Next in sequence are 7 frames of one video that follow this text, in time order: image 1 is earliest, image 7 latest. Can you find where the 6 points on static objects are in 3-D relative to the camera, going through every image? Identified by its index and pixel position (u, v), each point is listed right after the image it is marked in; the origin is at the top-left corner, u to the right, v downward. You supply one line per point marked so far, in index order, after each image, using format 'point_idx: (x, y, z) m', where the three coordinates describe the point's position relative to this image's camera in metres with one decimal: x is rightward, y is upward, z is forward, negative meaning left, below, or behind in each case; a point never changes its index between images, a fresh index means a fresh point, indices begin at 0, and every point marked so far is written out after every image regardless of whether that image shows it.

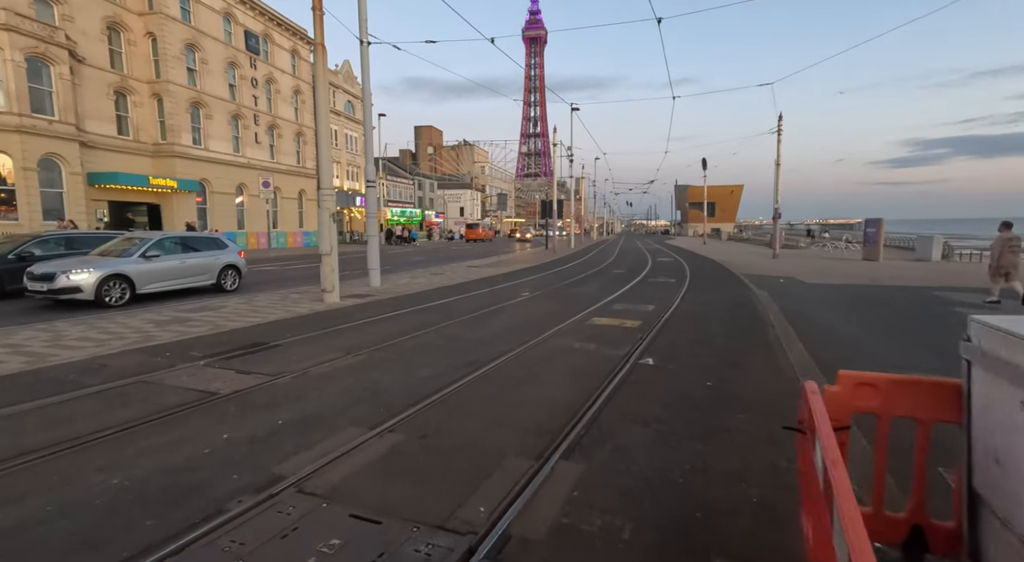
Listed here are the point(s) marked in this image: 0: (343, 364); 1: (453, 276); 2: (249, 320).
0: (-2.1, -1.0, +7.0) m
1: (-2.0, +0.1, +19.5) m
2: (-4.8, -0.7, +10.3) m
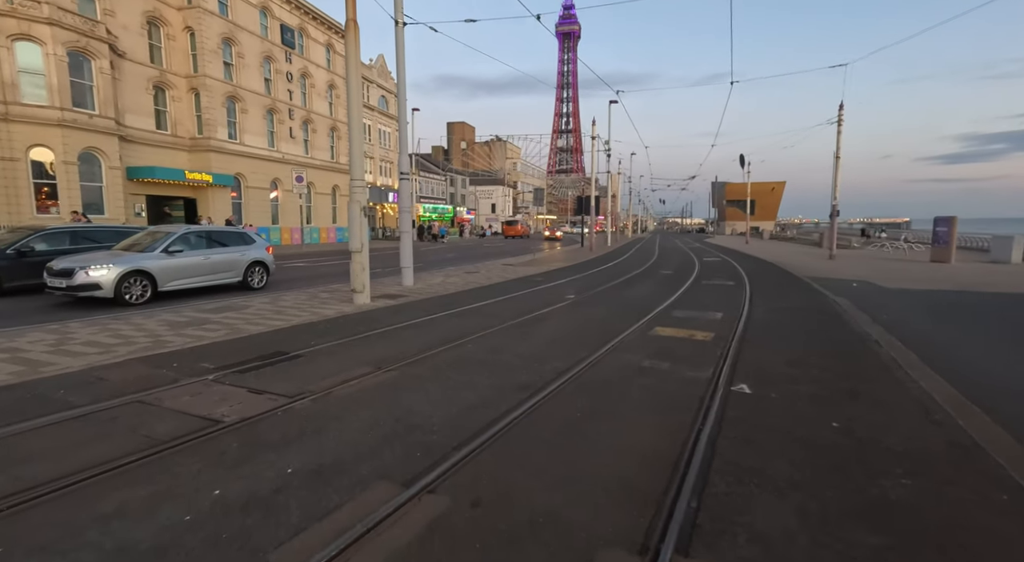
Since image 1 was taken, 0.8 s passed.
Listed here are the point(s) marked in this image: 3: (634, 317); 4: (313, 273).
0: (-1.5, -1.1, +5.9) m
1: (-0.7, +0.2, +18.4) m
2: (-3.9, -0.7, +9.3) m
3: (+2.2, -0.7, +10.1) m
4: (-6.6, +0.2, +18.4) m
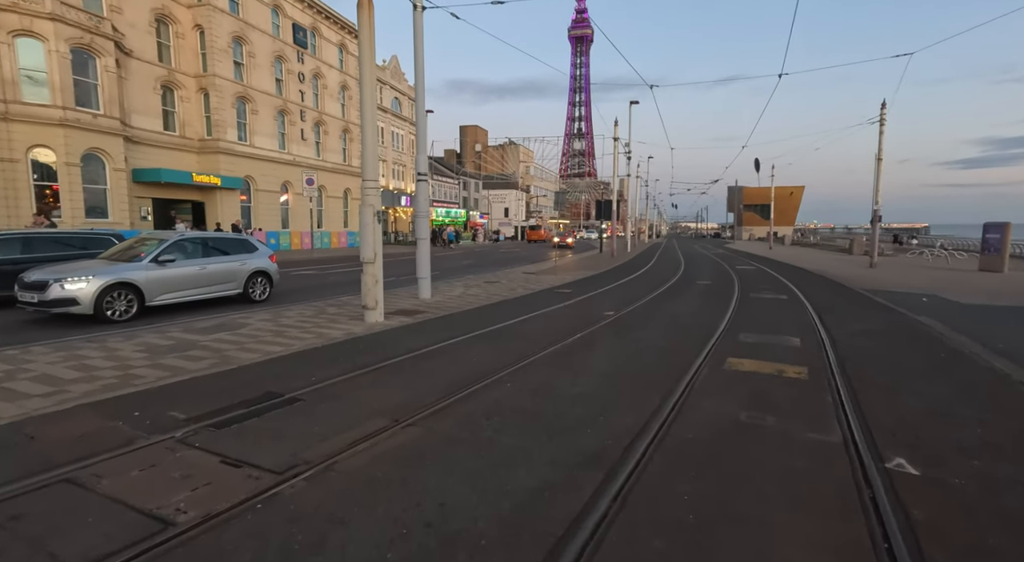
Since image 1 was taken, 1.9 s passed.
0: (-0.9, -1.3, +4.4) m
1: (+0.1, -0.2, +16.9) m
2: (-3.4, -1.0, +7.9) m
3: (+2.8, -0.9, +8.5) m
4: (-5.8, -0.1, +17.0) m
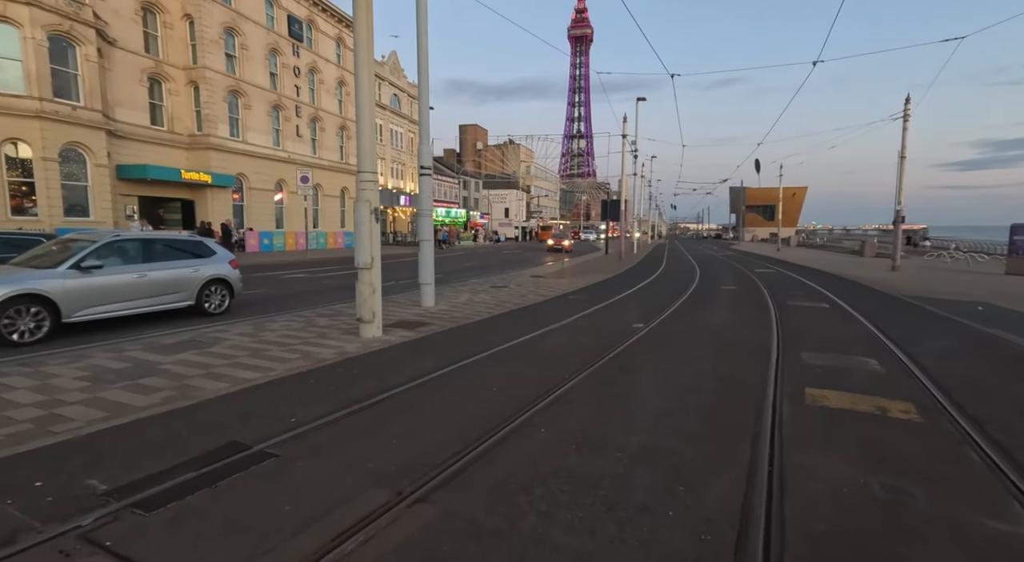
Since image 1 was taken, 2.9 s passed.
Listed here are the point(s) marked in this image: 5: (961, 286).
0: (-0.6, -1.4, +3.0) m
1: (+0.3, -0.3, +15.5) m
2: (-3.1, -1.1, +6.5) m
3: (+3.1, -1.1, +7.1) m
4: (-5.5, -0.2, +15.6) m
5: (+15.7, -0.2, +19.6) m
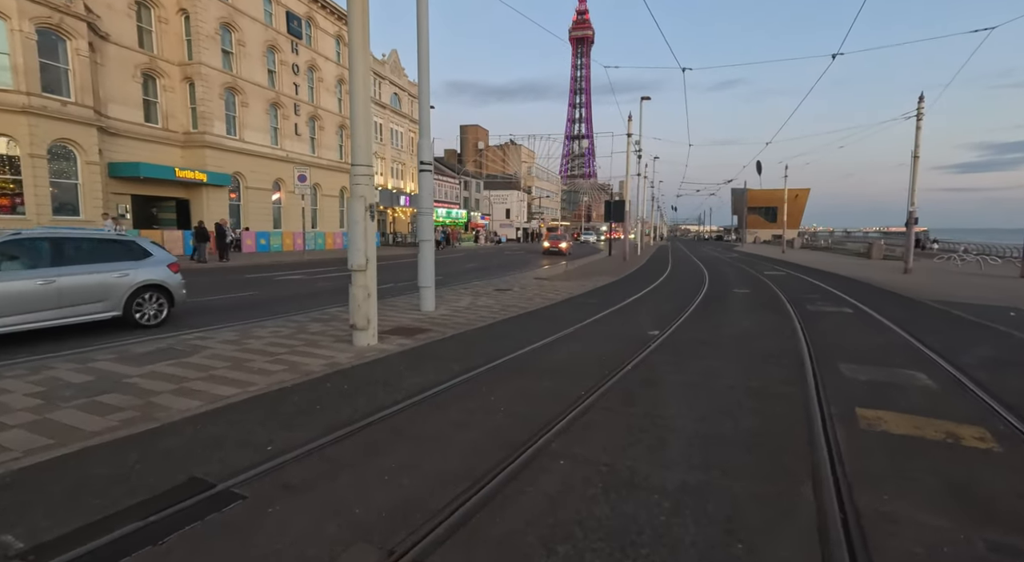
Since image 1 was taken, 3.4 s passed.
0: (-0.5, -1.5, +2.3) m
1: (+0.4, -0.4, +14.7) m
2: (-3.0, -1.1, +5.7) m
3: (+3.2, -1.1, +6.4) m
4: (-5.4, -0.2, +14.9) m
5: (+15.8, -0.3, +18.9) m
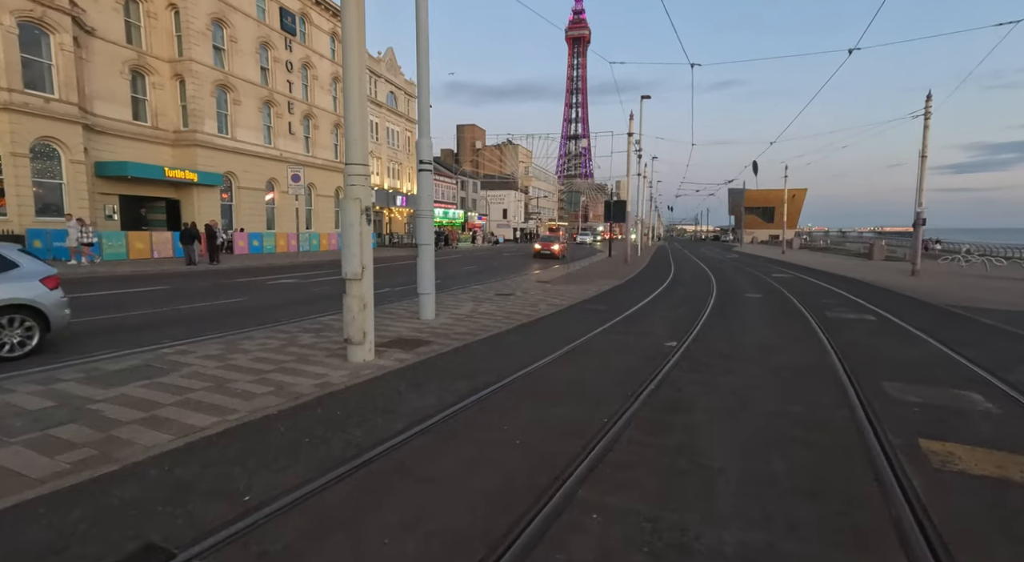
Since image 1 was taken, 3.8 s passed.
0: (-0.4, -1.6, +1.6) m
1: (+0.5, -0.5, +14.1) m
2: (-2.8, -1.2, +5.0) m
3: (+3.4, -1.3, +5.8) m
4: (-5.4, -0.4, +14.2) m
5: (+15.9, -0.4, +18.3) m
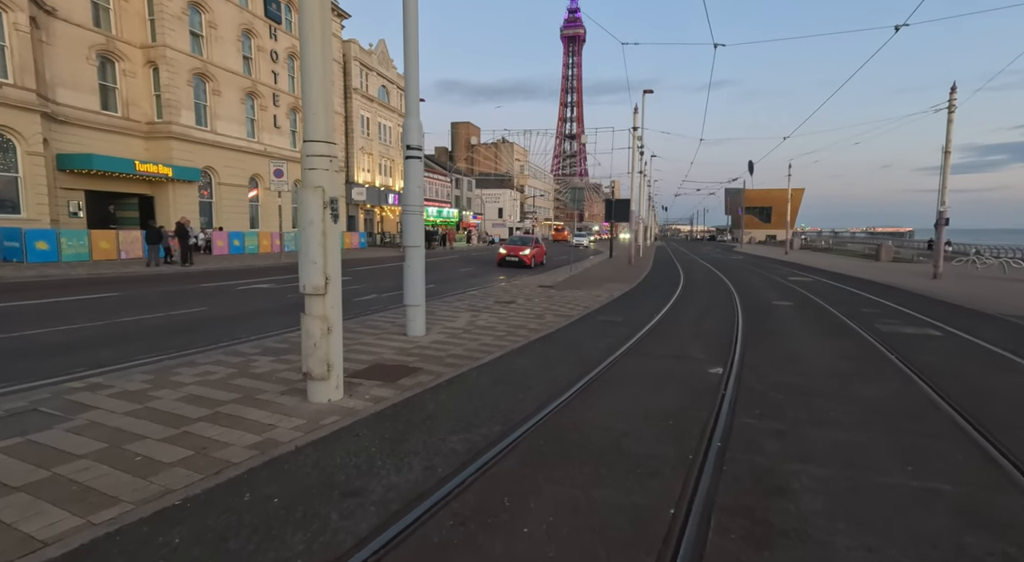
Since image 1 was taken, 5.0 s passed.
0: (-0.2, -1.8, -0.2) m
1: (+0.6, -0.6, +12.3) m
2: (-2.7, -1.4, +3.3) m
3: (+3.5, -1.4, +4.0) m
4: (-5.3, -0.5, +12.4) m
5: (+15.9, -0.6, +16.7) m
